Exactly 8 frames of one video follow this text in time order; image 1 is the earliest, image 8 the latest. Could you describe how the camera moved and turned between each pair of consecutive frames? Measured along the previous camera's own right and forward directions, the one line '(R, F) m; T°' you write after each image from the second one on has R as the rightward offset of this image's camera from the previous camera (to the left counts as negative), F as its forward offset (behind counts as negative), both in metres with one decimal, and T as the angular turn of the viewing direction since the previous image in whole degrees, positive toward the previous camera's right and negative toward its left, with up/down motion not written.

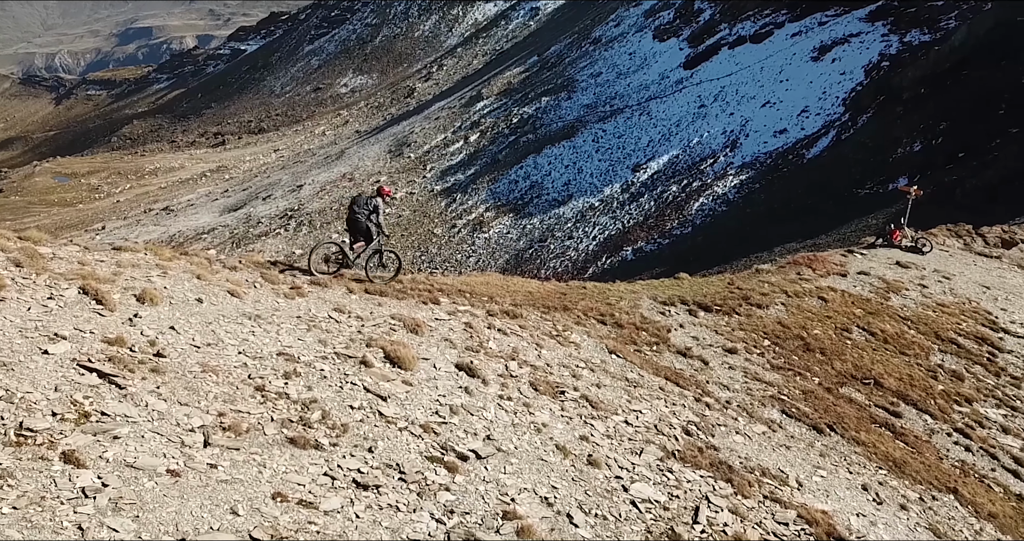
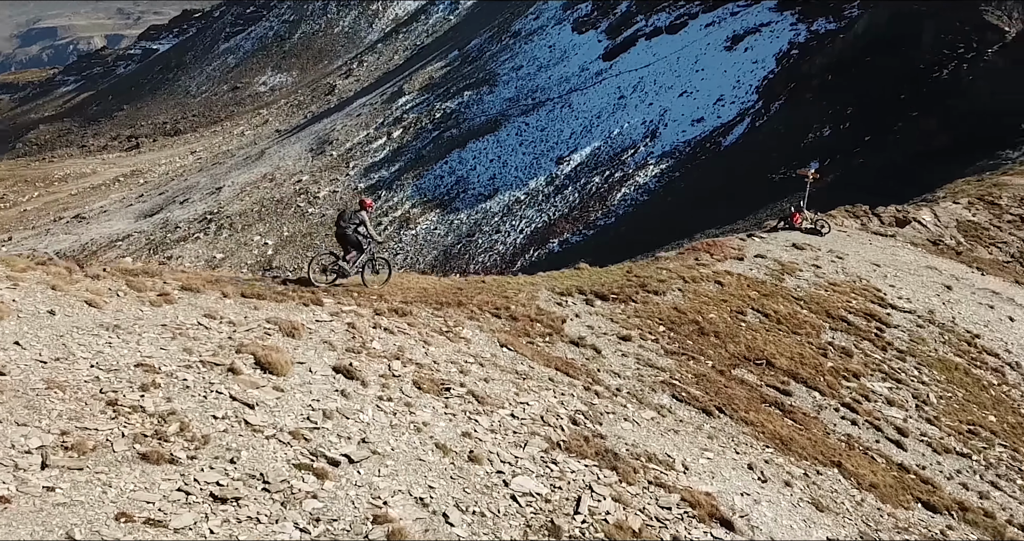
(+0.5, +0.1) m; +5°
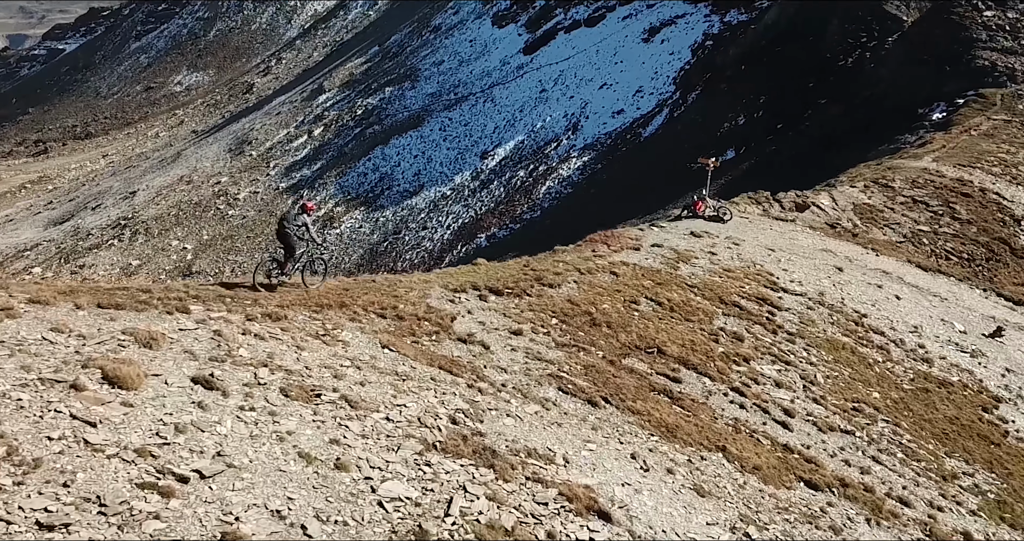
(+0.6, +0.1) m; +5°
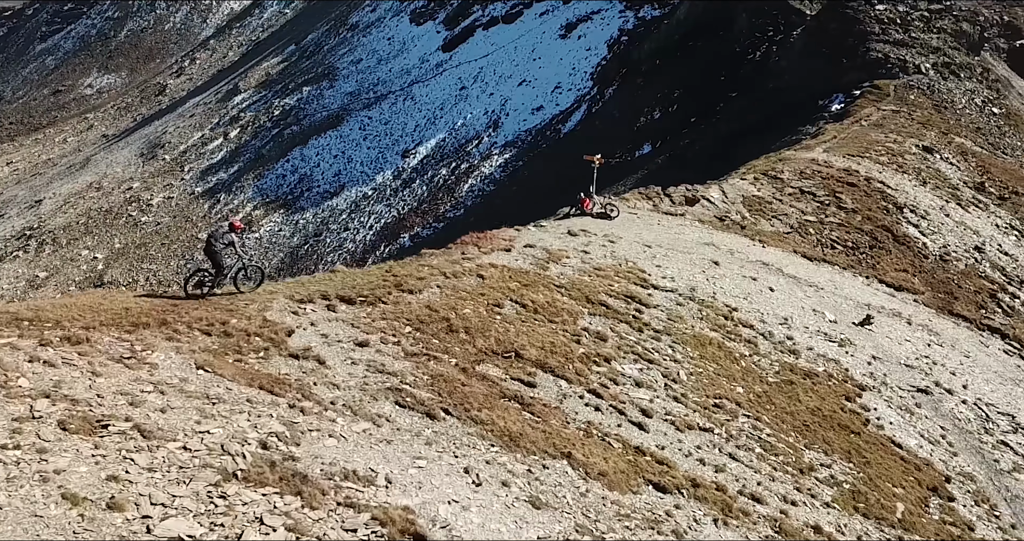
(+1.2, +0.4) m; +5°
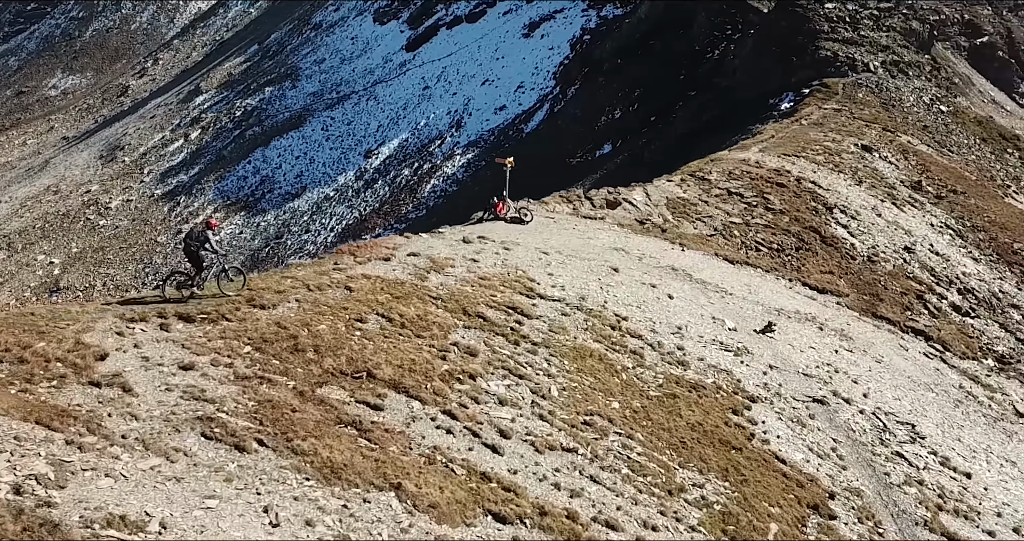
(+1.7, +0.7) m; +2°
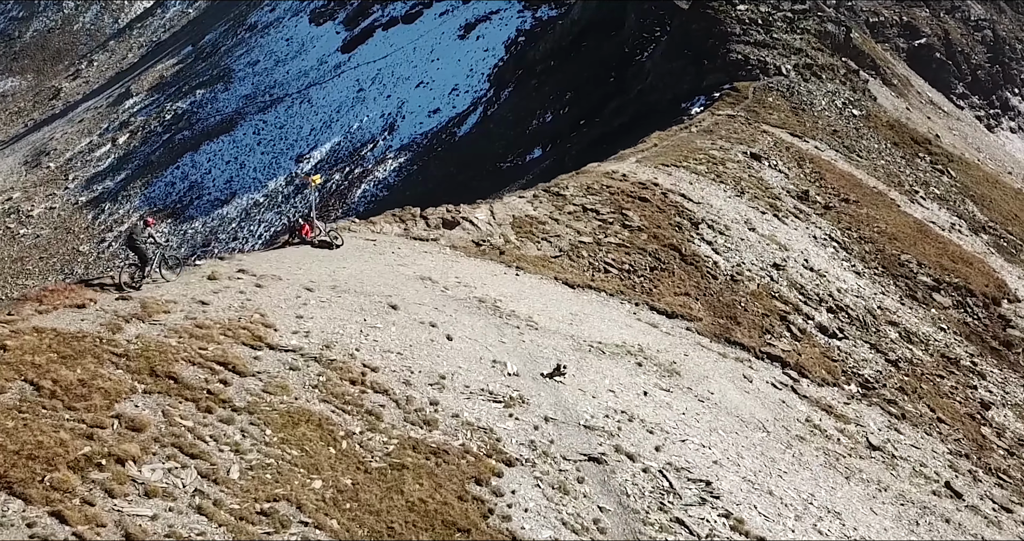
(+3.7, +1.9) m; +3°
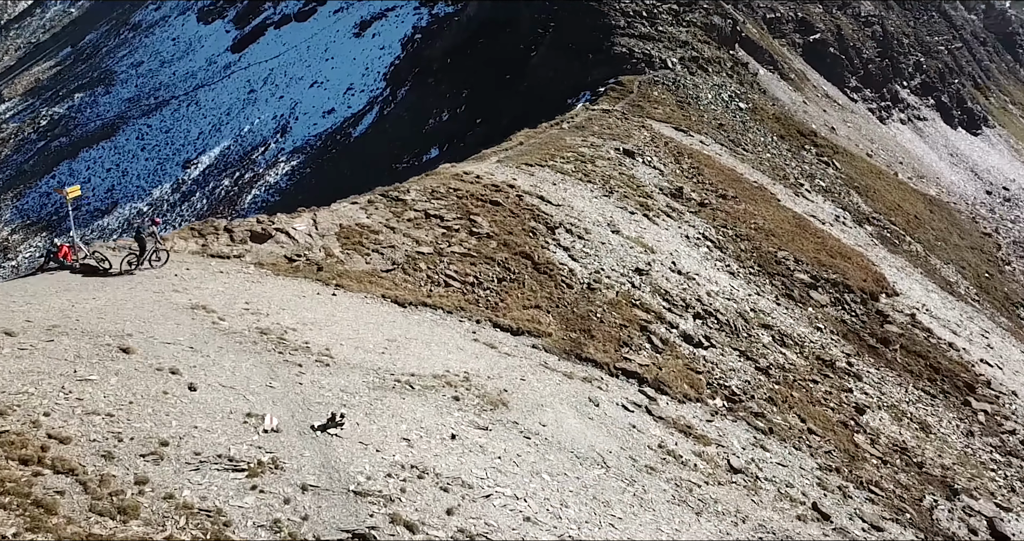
(+2.4, +2.4) m; +6°
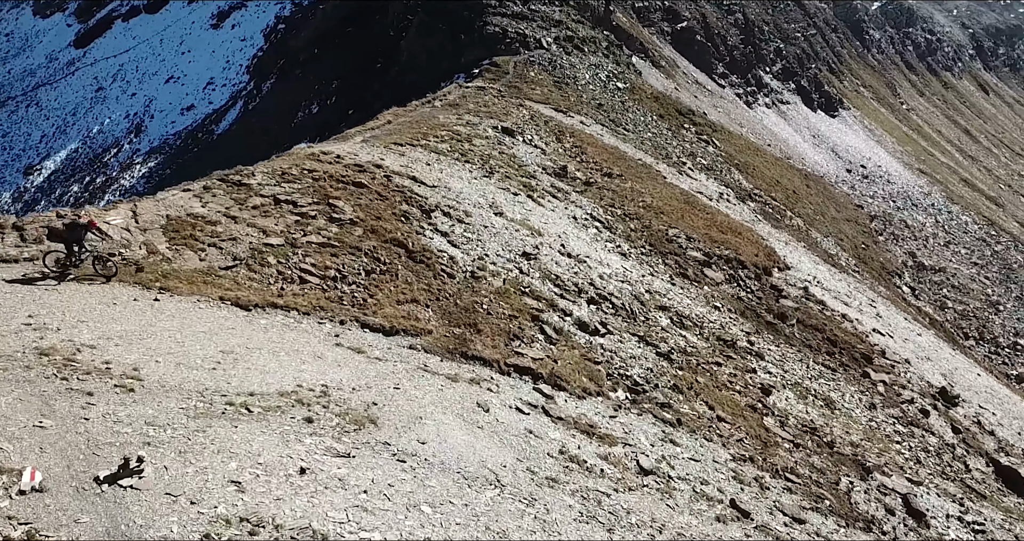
(+0.4, +2.6) m; +8°
